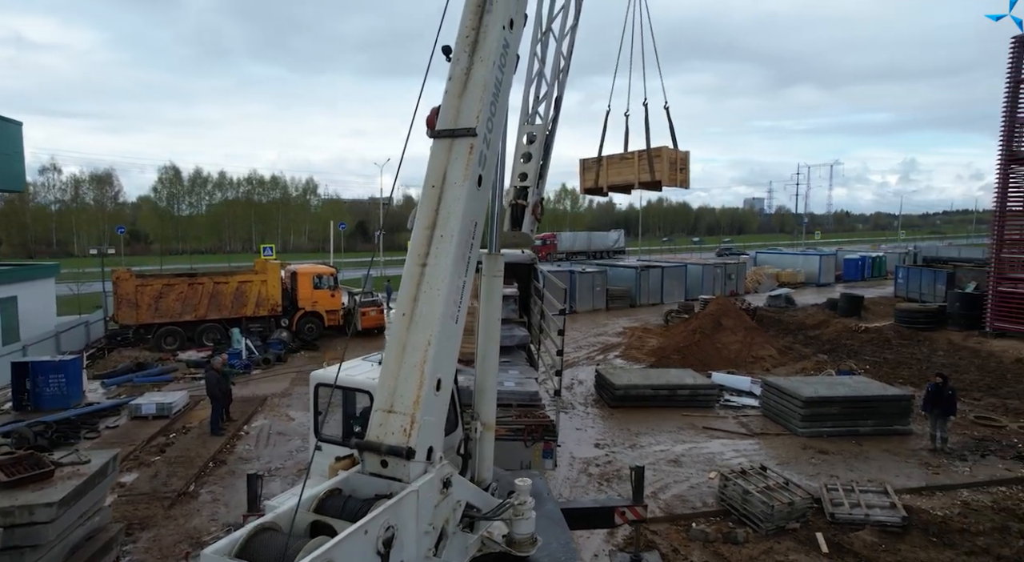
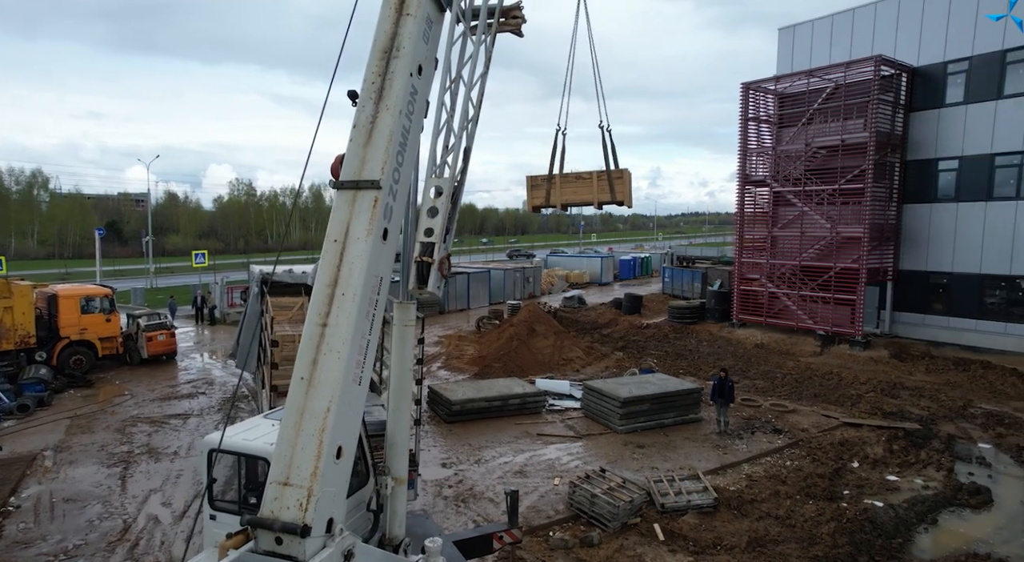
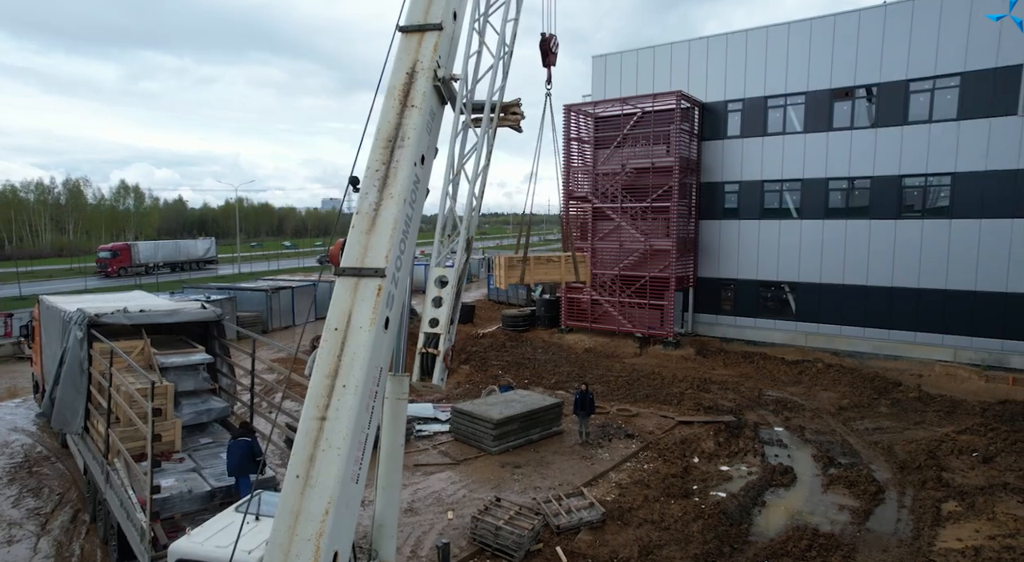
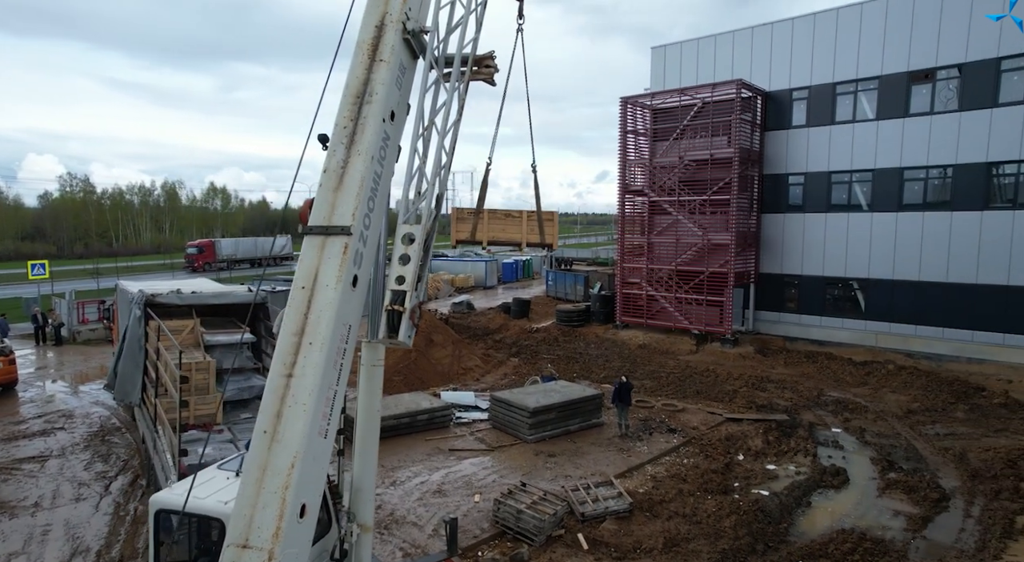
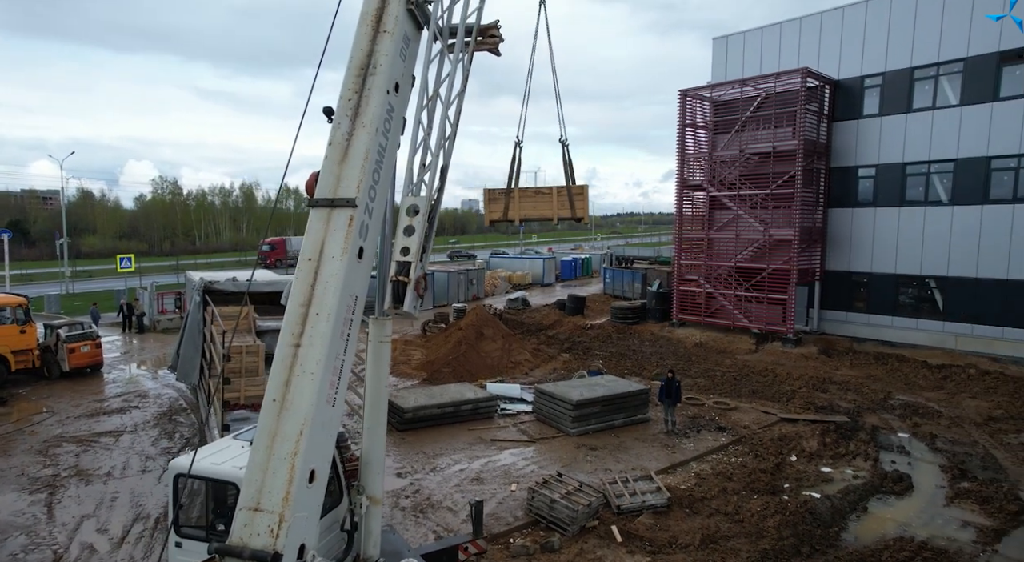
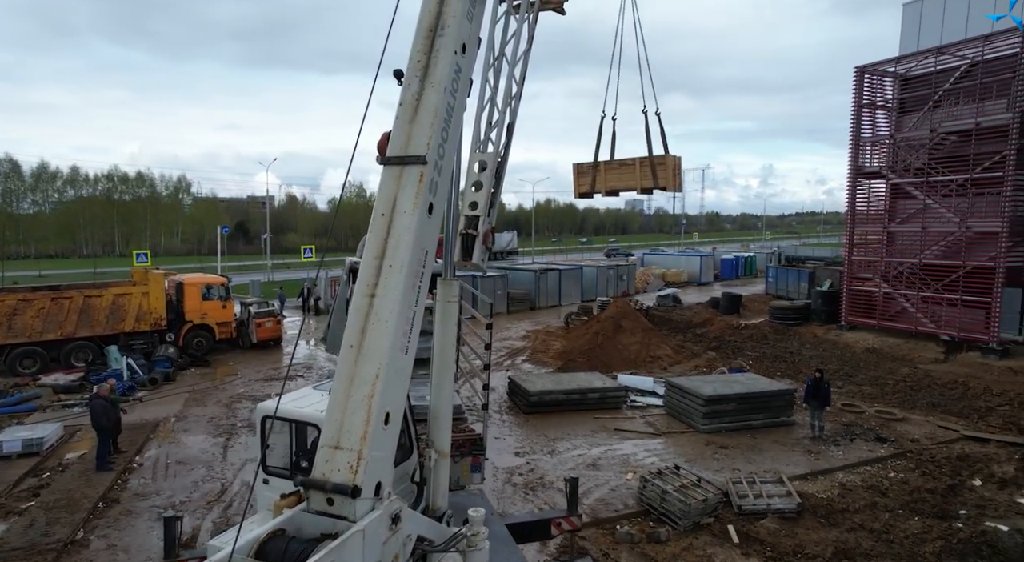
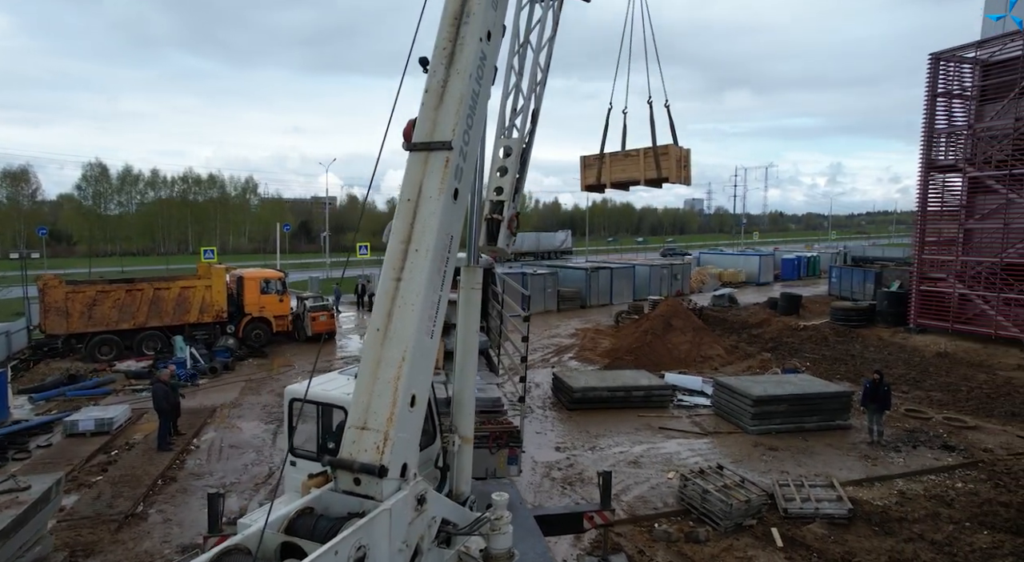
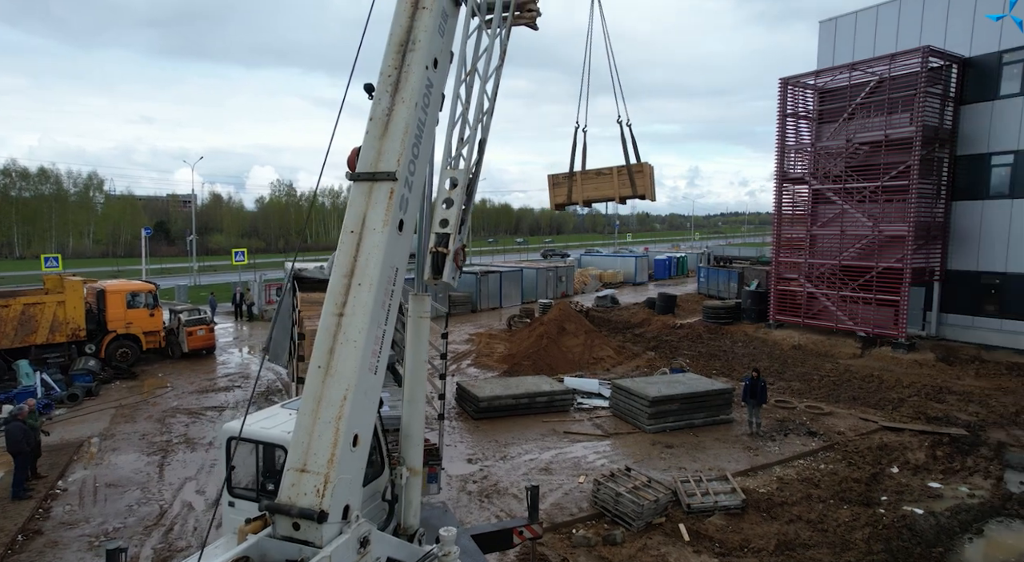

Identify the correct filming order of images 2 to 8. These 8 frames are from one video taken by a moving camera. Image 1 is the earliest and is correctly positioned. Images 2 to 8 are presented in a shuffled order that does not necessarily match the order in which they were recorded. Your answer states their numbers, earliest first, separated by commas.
7, 6, 8, 2, 5, 4, 3
